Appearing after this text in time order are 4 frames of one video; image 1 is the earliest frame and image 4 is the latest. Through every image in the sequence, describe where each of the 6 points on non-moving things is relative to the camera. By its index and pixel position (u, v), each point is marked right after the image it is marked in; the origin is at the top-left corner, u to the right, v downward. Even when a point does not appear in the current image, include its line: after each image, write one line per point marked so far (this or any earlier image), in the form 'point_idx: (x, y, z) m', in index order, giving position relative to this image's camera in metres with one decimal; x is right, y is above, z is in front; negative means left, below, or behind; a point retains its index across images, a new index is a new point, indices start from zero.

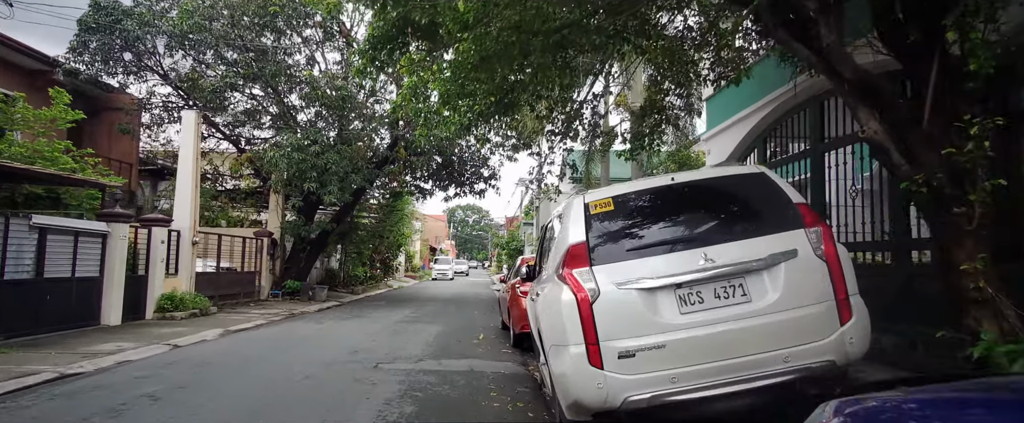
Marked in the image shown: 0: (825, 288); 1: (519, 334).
0: (+1.9, -0.5, +3.1) m
1: (+0.1, -2.2, +8.9) m
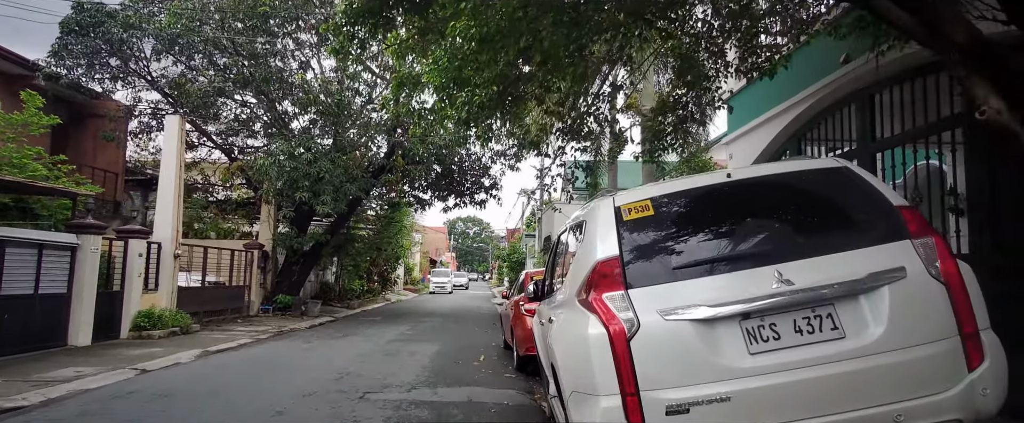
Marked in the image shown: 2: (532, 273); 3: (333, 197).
0: (+2.0, -0.5, +2.3) m
1: (+0.2, -2.3, +8.1) m
2: (+0.4, -1.1, +9.3) m
3: (-6.2, +0.5, +17.3) m
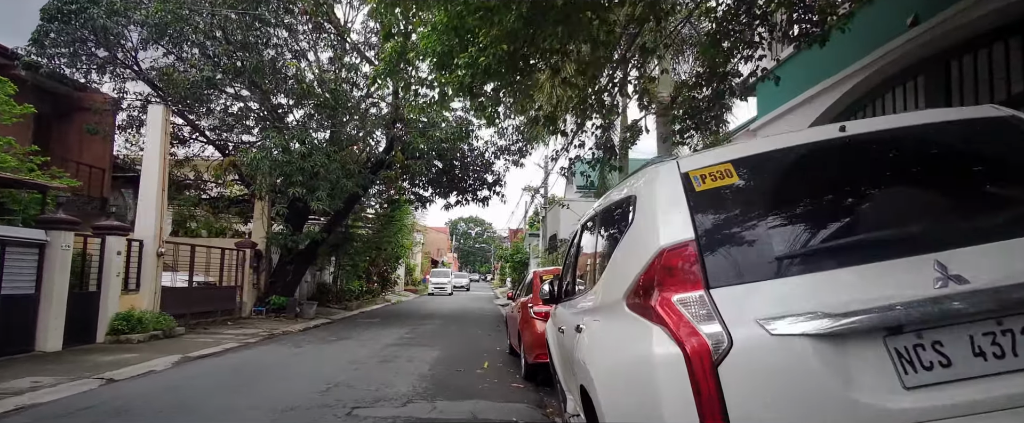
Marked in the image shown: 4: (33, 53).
0: (+2.1, -0.4, +1.5) m
1: (+0.3, -2.2, +7.3) m
2: (+0.5, -1.0, +8.5) m
3: (-6.0, +0.6, +16.6) m
4: (-13.8, +4.6, +14.5) m
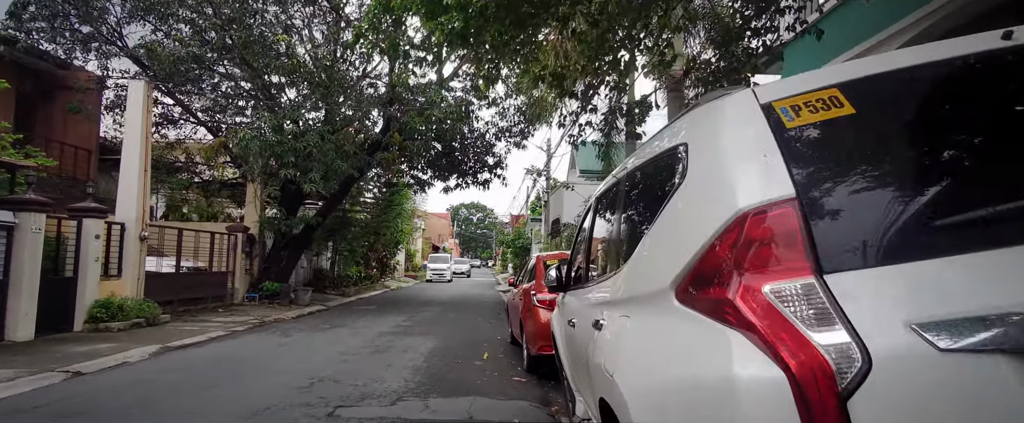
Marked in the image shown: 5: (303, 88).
0: (+2.1, -0.2, +0.9) m
1: (+0.3, -1.9, +6.7) m
2: (+0.5, -0.7, +7.9) m
3: (-6.0, +1.1, +16.0) m
4: (-13.8, +5.1, +13.8) m
5: (-6.7, +3.9, +16.1) m
